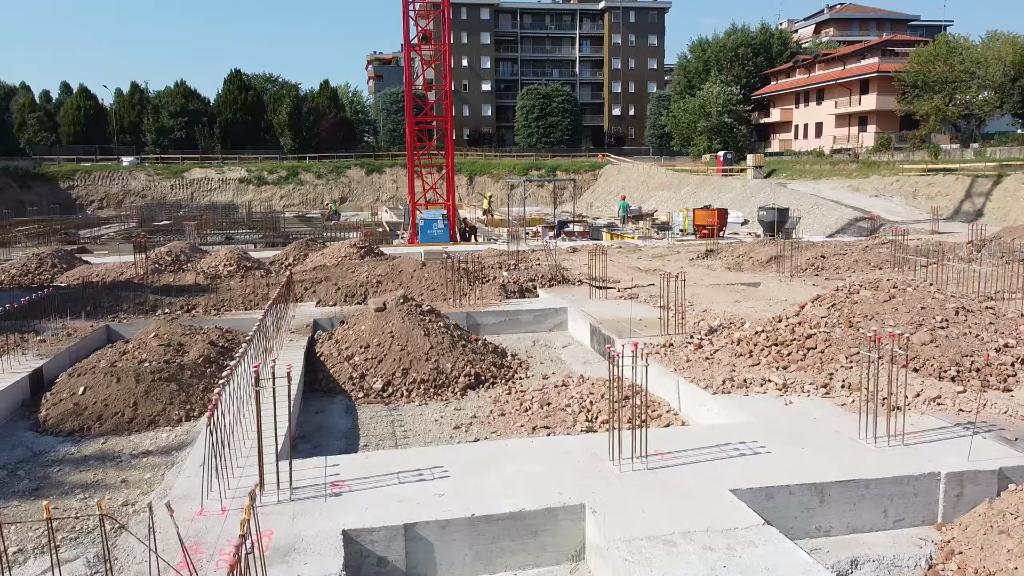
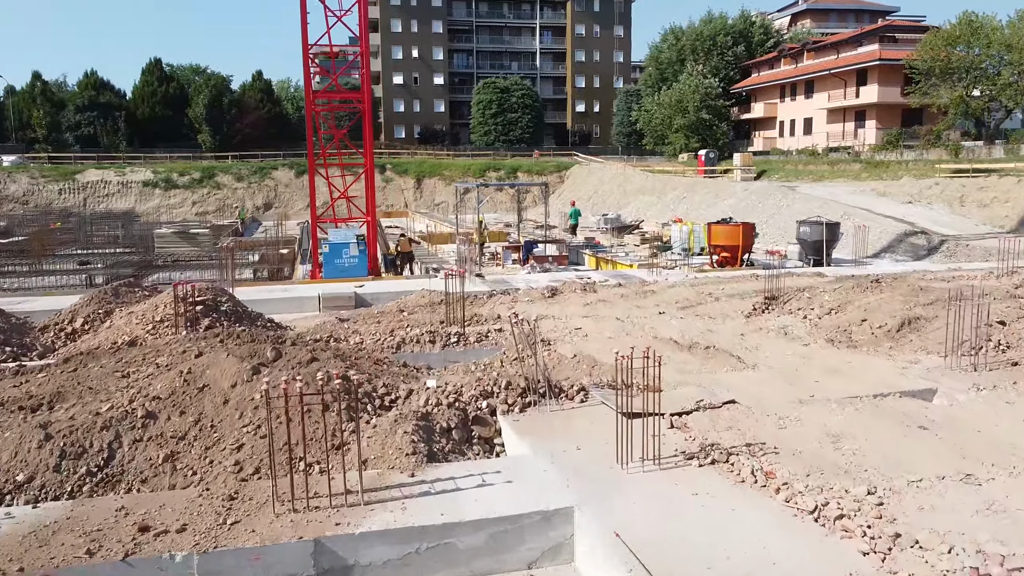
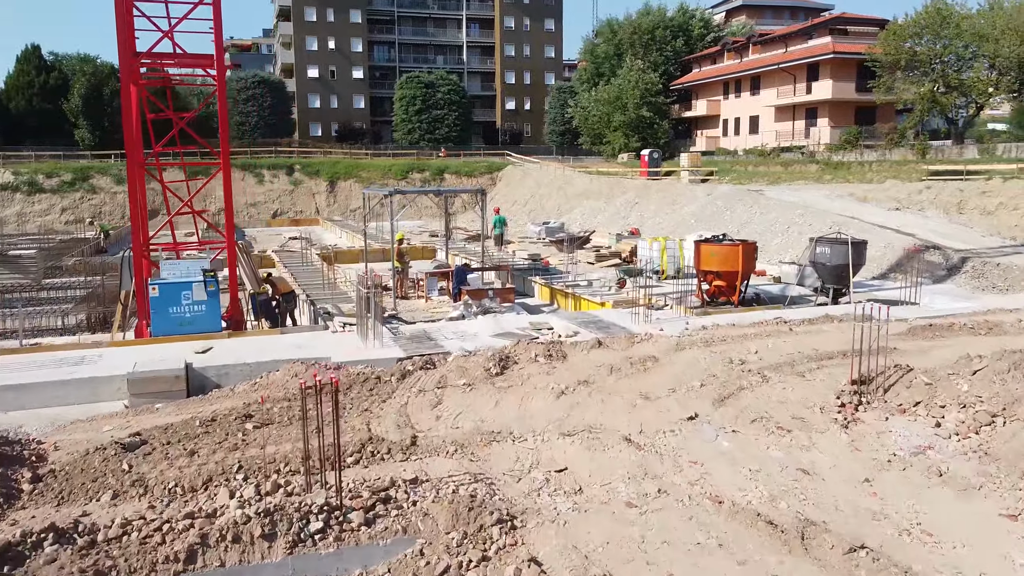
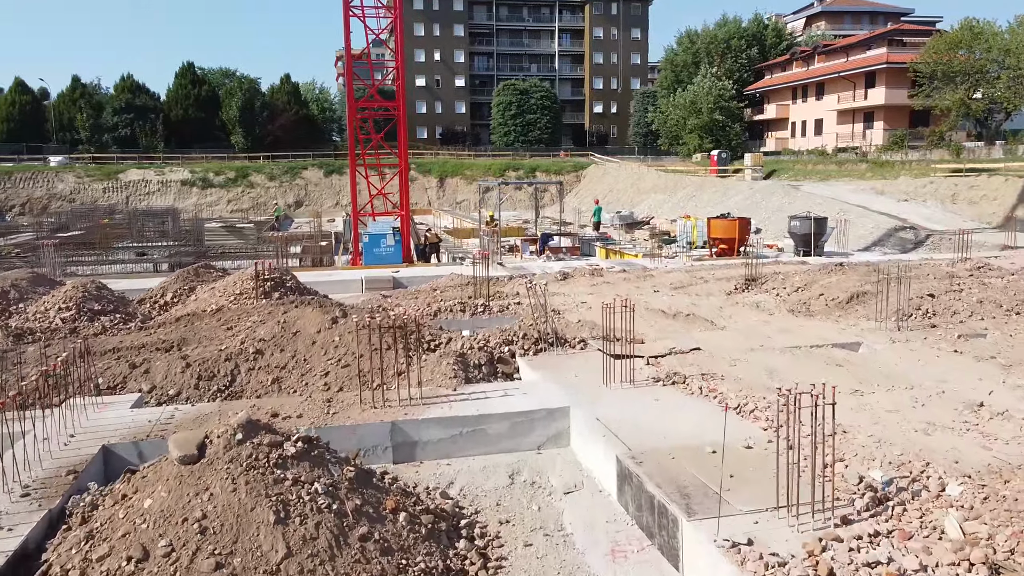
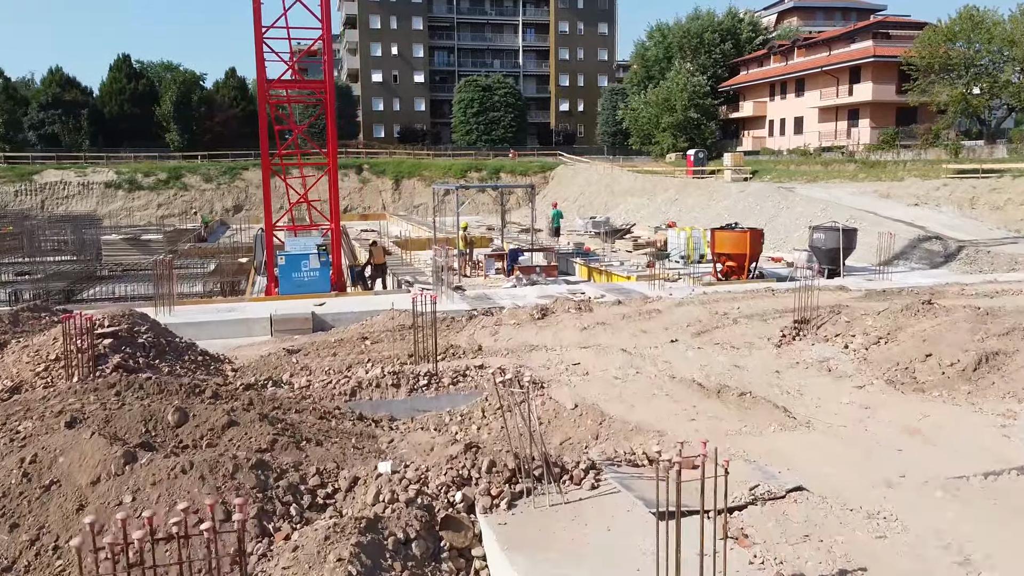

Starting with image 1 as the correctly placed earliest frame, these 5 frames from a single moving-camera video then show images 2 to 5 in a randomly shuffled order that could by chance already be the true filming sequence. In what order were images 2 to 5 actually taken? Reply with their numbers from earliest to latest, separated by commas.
4, 2, 5, 3
